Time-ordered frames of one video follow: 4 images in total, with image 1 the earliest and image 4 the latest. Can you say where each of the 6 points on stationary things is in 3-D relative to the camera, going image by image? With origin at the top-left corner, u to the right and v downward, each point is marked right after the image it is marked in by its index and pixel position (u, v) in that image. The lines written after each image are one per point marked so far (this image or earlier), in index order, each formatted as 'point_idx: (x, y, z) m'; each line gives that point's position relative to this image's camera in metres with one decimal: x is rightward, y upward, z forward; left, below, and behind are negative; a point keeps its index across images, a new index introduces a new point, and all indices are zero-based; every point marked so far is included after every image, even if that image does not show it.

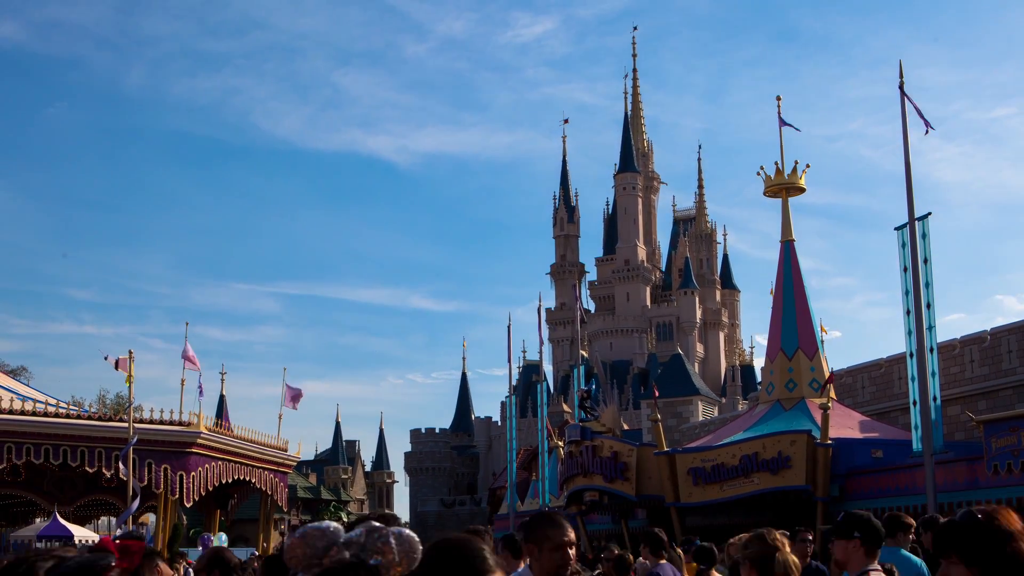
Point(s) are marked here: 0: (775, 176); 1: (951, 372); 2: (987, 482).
0: (+4.9, +2.1, +19.1) m
1: (+8.3, -1.6, +19.4) m
2: (+8.0, -3.3, +17.2) m
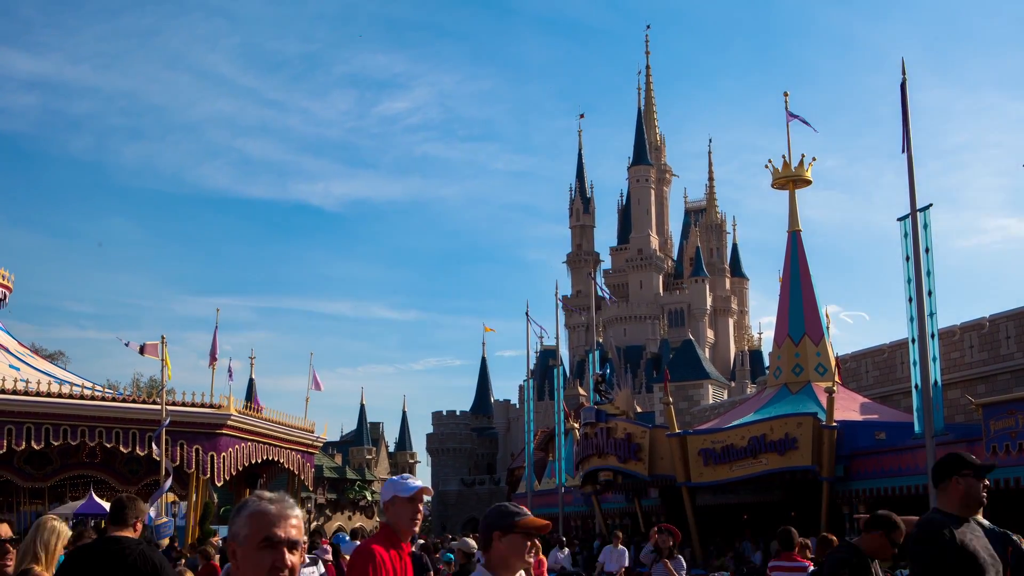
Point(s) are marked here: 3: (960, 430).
0: (+5.2, +2.3, +19.9) m
1: (+8.6, -1.4, +20.2) m
2: (+8.3, -3.1, +18.0) m
3: (+8.4, -2.7, +19.2) m
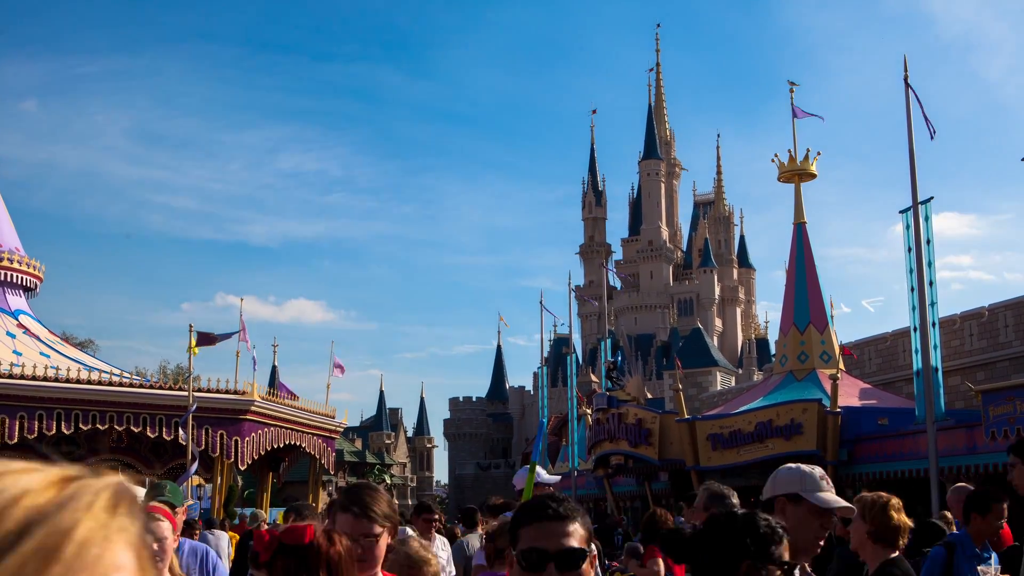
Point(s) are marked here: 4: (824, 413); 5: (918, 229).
0: (+5.5, +2.5, +20.5) m
1: (+8.9, -1.2, +20.8) m
2: (+8.6, -2.9, +18.6) m
3: (+8.7, -2.5, +19.9) m
4: (+6.0, -2.4, +19.7) m
5: (+7.4, +1.1, +18.8) m
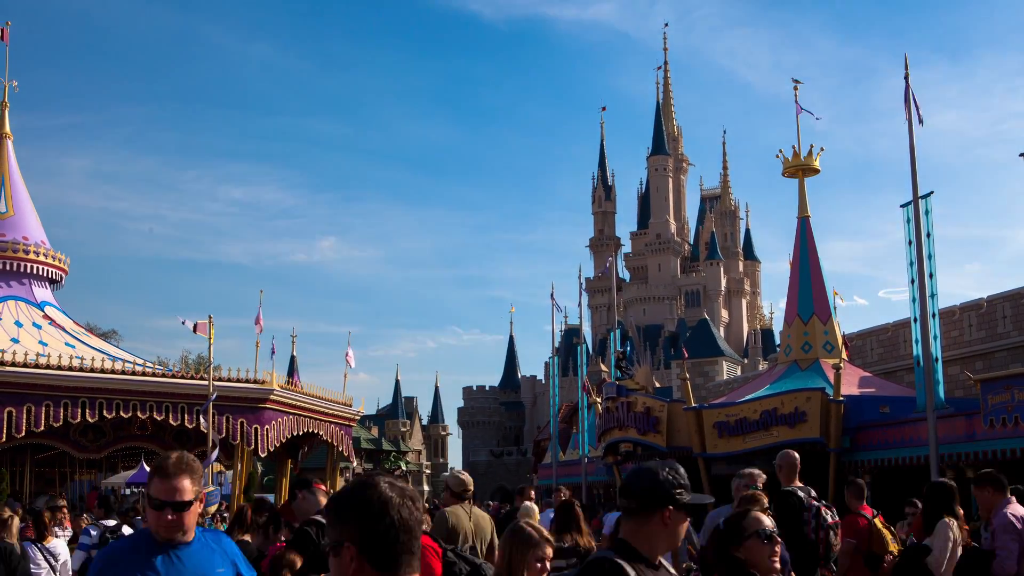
0: (+5.8, +2.7, +21.1) m
1: (+9.2, -1.0, +21.3) m
2: (+8.8, -2.7, +19.2) m
3: (+8.9, -2.3, +20.4) m
4: (+6.2, -2.2, +20.3) m
5: (+7.7, +1.2, +19.4) m
